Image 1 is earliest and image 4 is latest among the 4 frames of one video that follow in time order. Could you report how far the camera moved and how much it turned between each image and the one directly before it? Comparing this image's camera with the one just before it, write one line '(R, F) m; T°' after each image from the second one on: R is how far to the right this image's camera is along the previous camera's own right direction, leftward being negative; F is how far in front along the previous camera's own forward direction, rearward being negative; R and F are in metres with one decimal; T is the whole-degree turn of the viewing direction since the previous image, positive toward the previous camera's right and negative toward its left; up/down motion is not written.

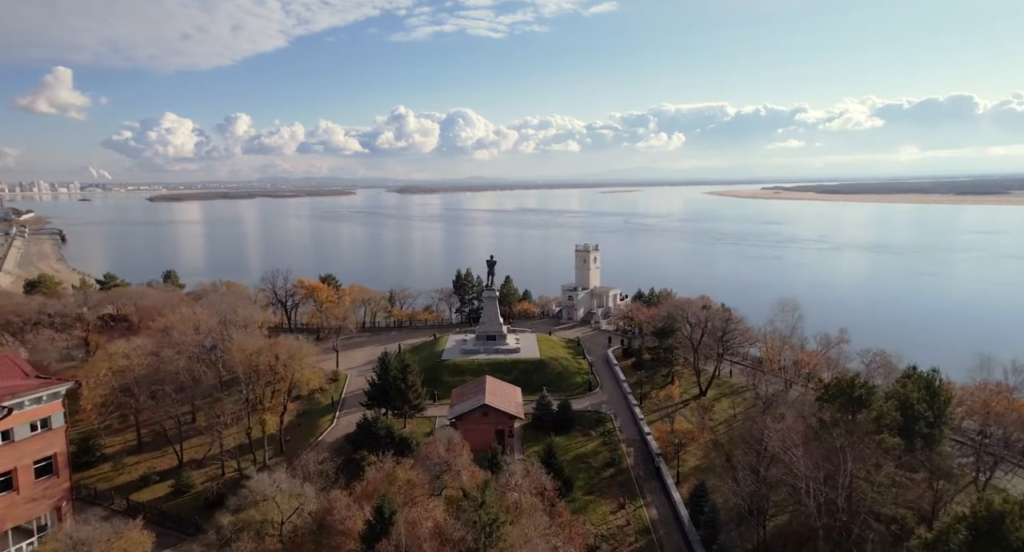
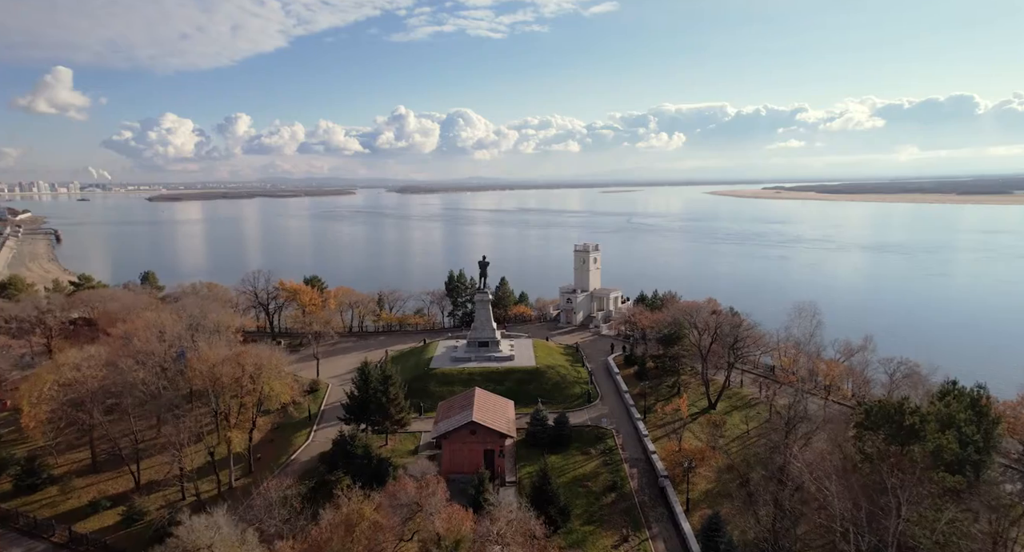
(+0.5, +2.9) m; 0°
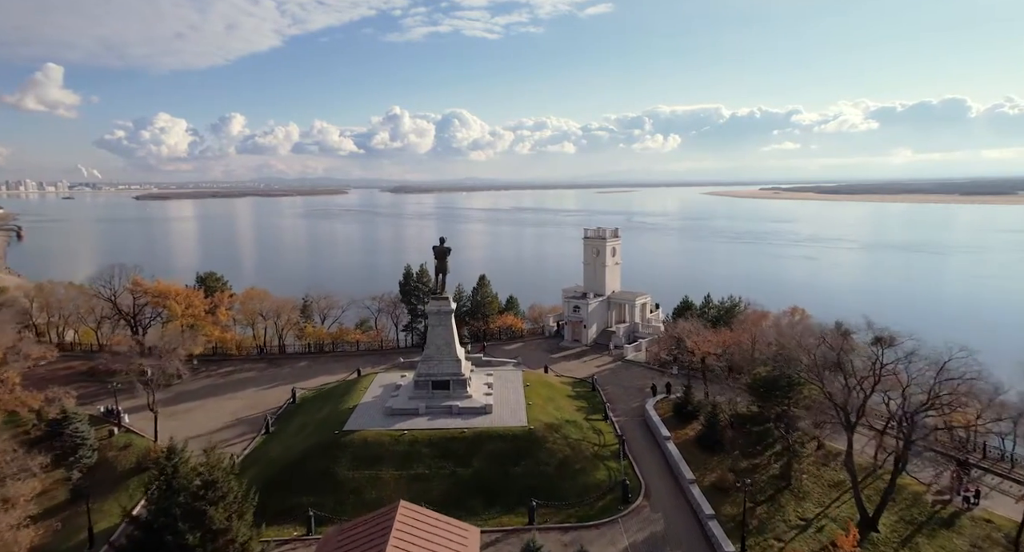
(+0.8, +16.3) m; +1°
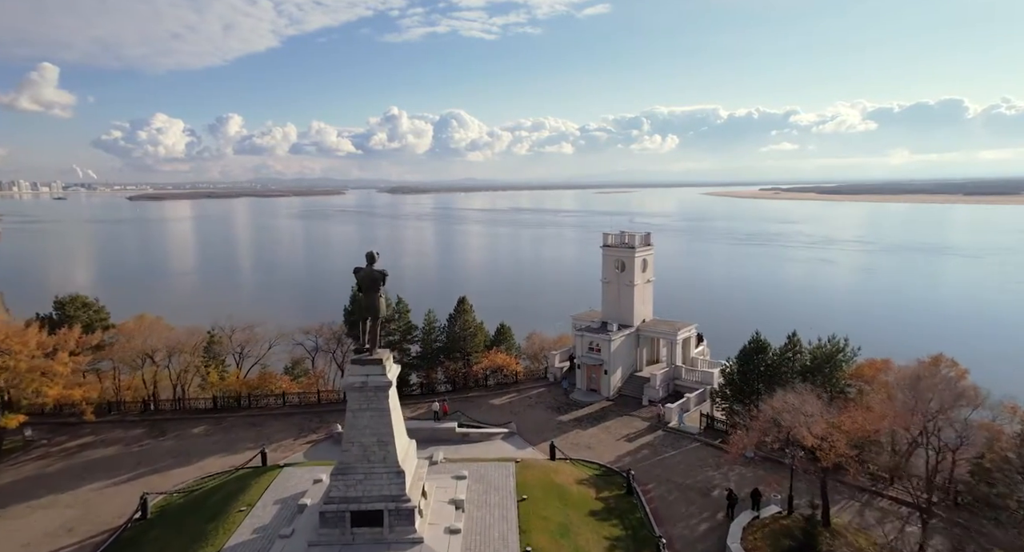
(+0.3, +11.0) m; 0°
